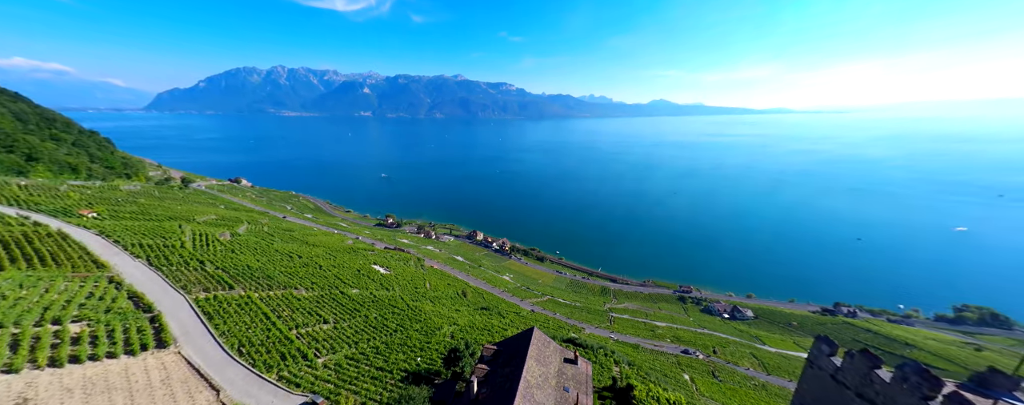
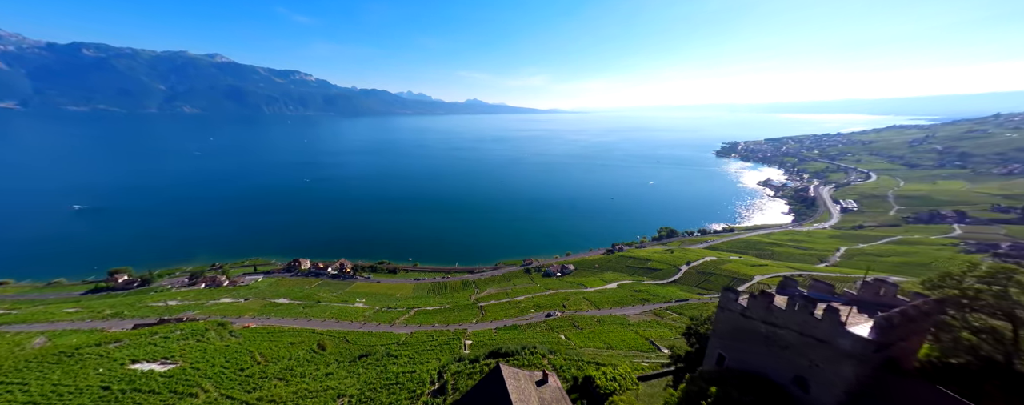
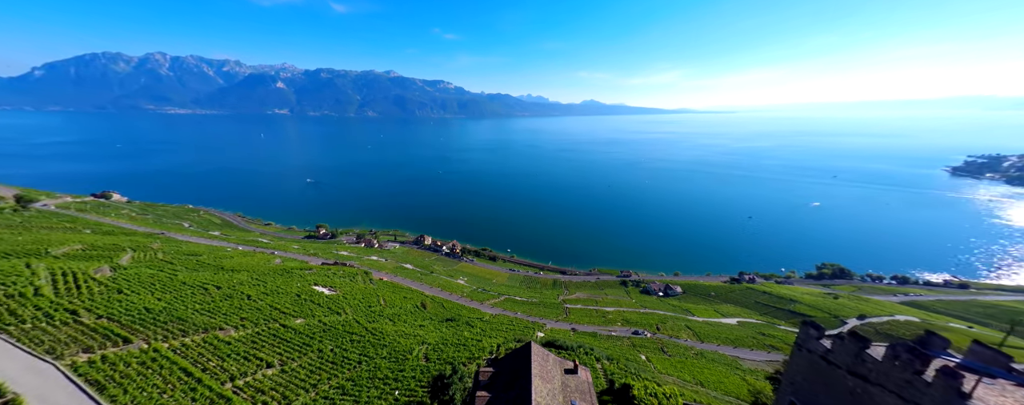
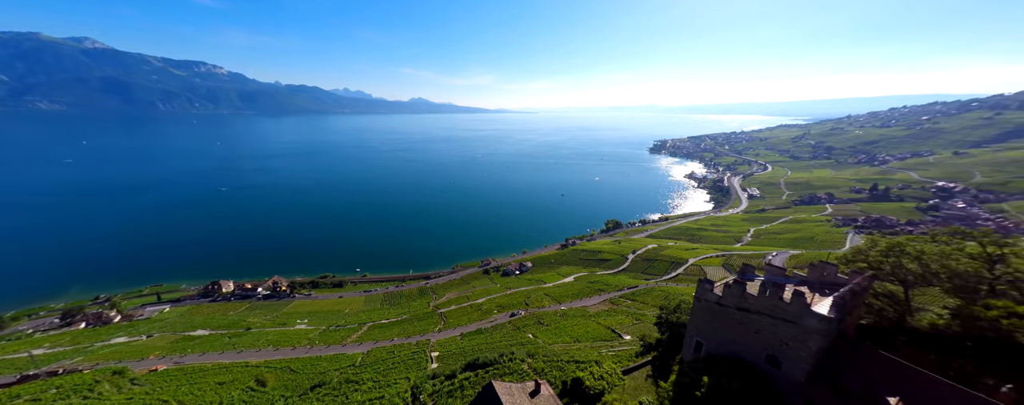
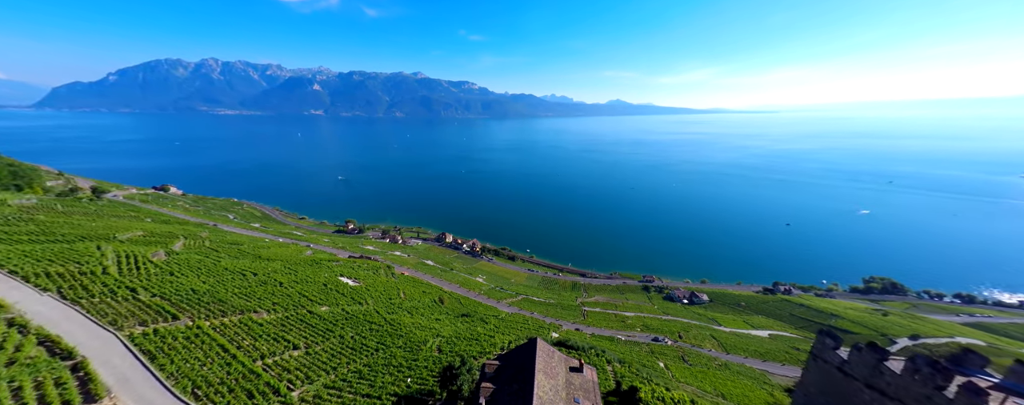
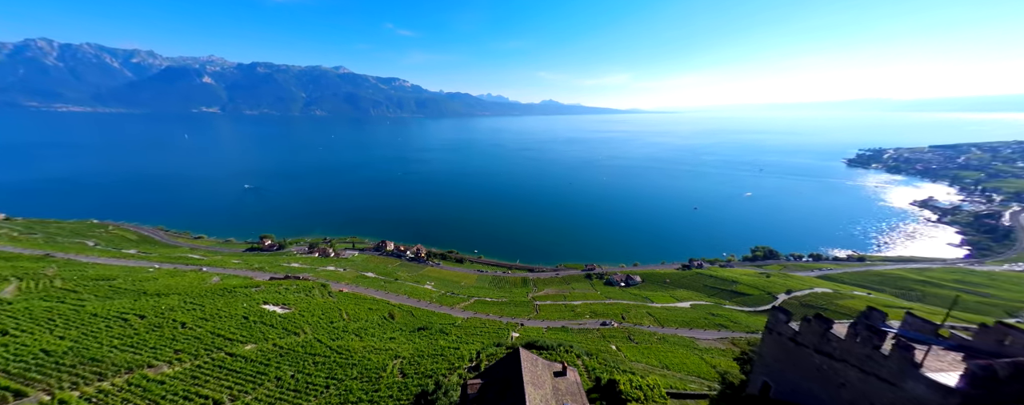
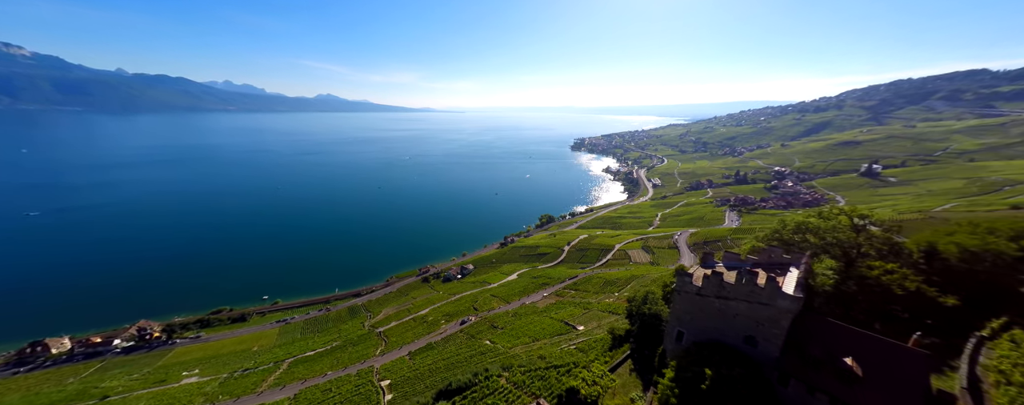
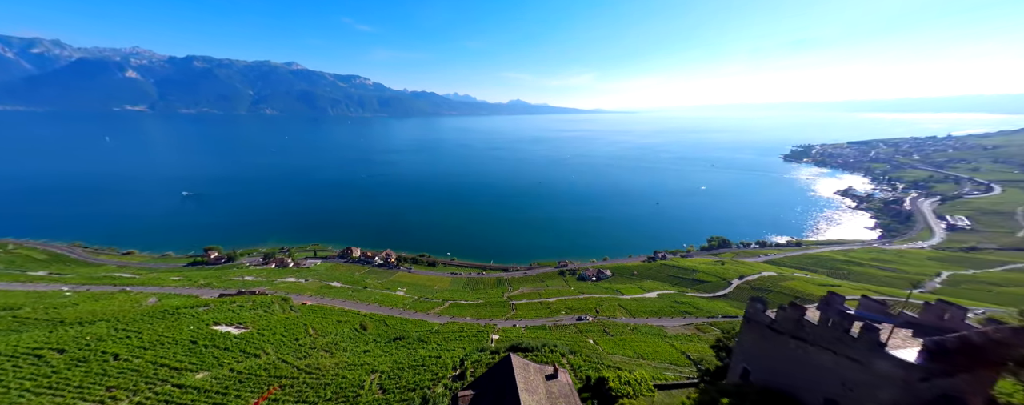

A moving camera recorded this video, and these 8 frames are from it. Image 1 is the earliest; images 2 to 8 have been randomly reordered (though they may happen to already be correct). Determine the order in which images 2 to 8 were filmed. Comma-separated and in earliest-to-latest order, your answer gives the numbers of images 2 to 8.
5, 3, 6, 8, 2, 4, 7
